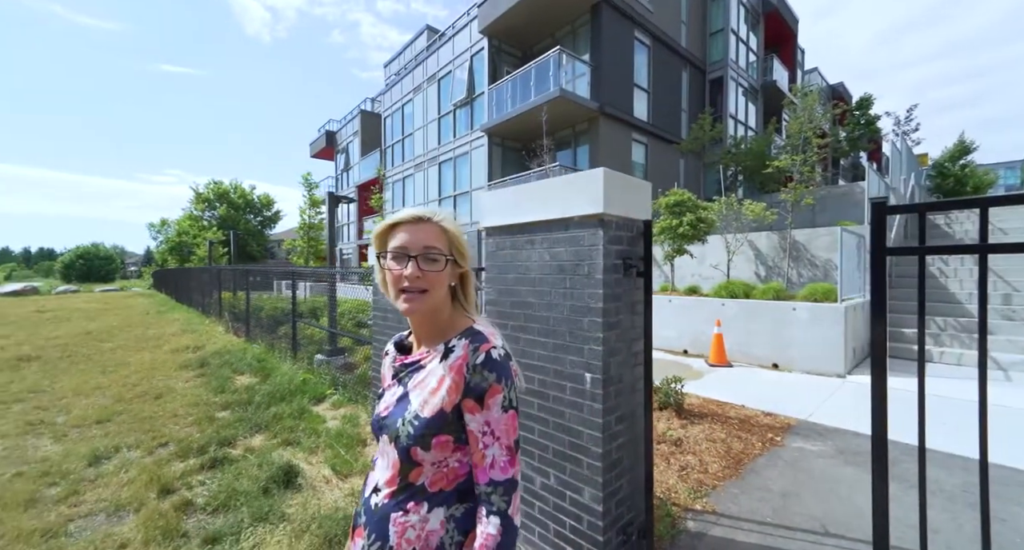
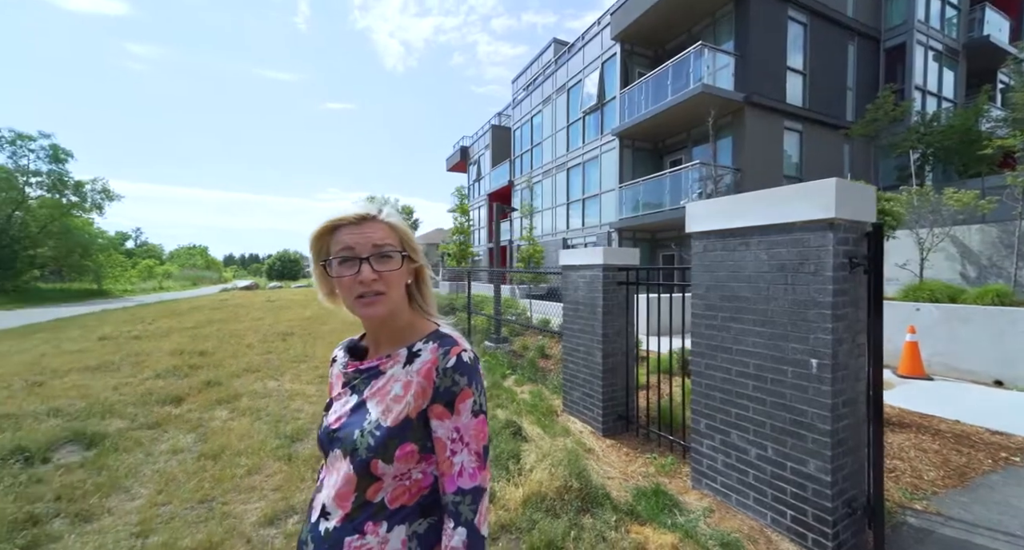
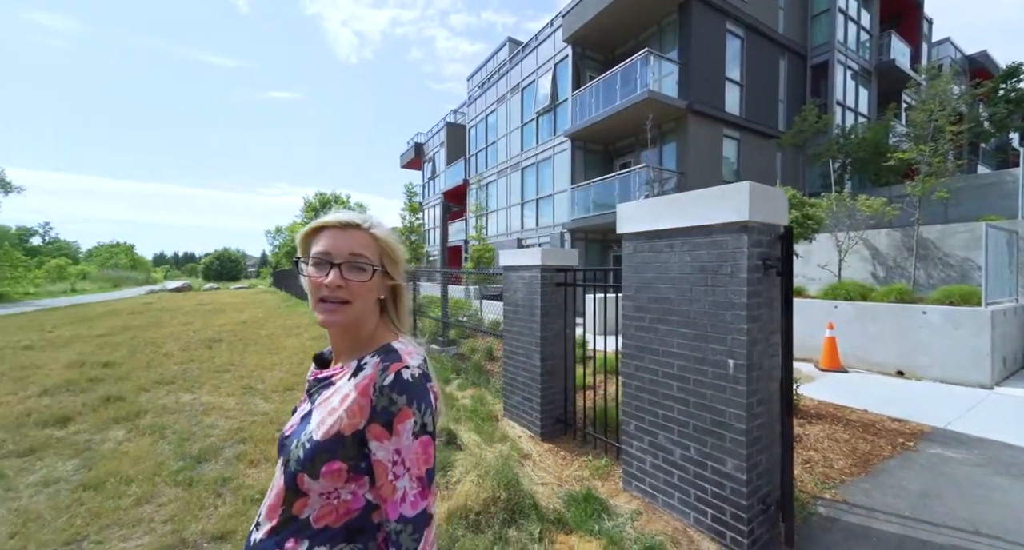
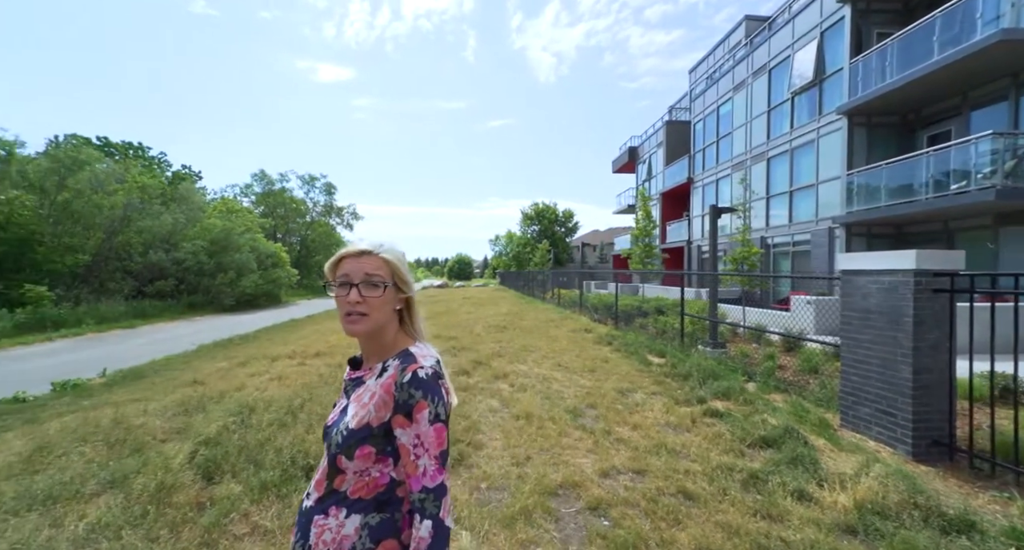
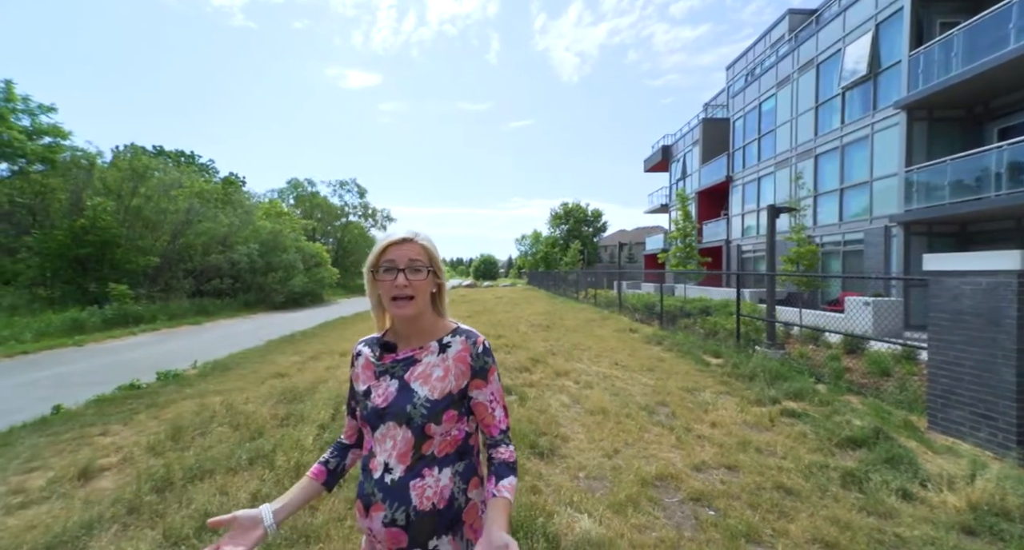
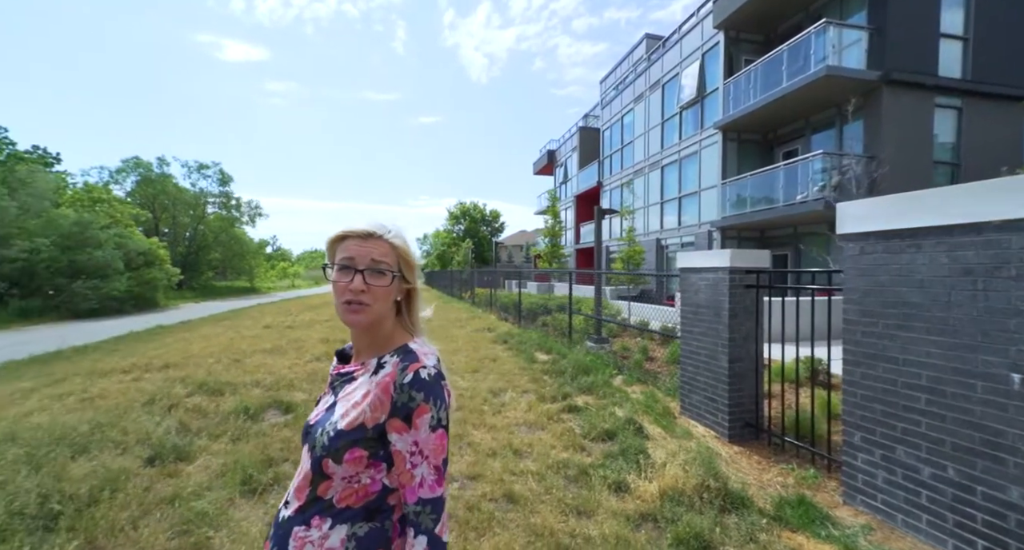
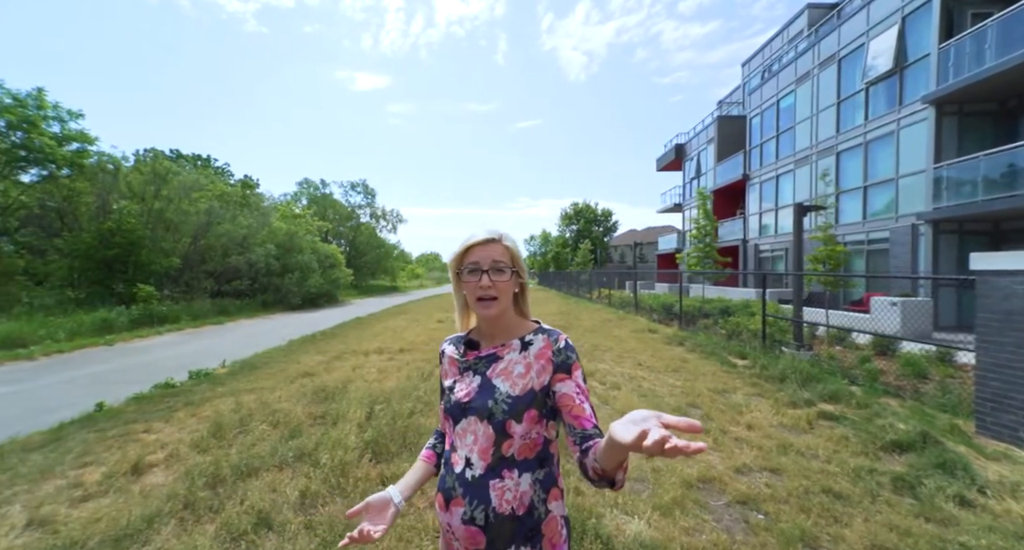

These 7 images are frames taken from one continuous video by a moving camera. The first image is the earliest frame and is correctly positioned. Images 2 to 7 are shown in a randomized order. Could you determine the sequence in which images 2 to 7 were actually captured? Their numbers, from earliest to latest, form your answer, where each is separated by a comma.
3, 2, 6, 4, 5, 7
